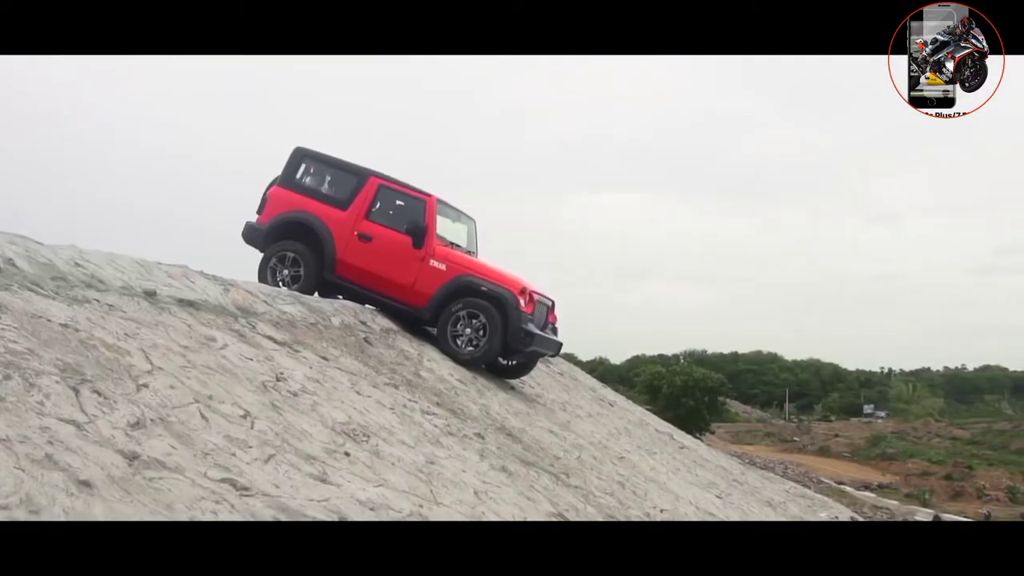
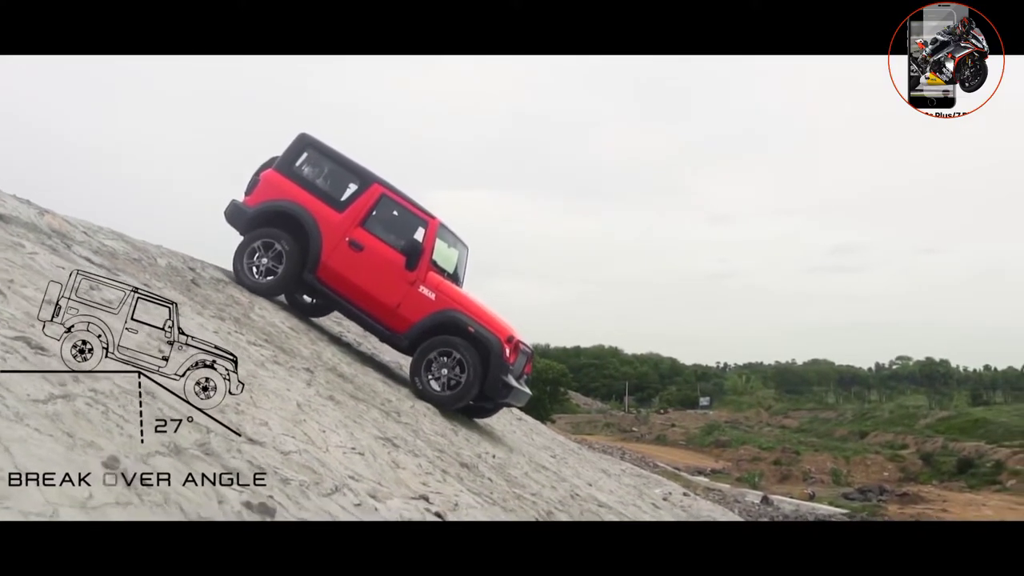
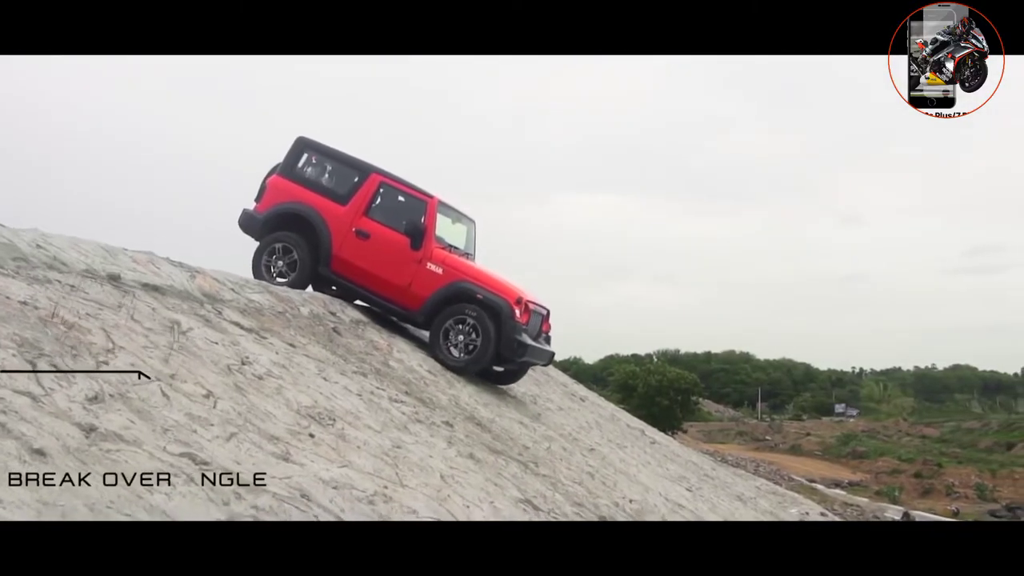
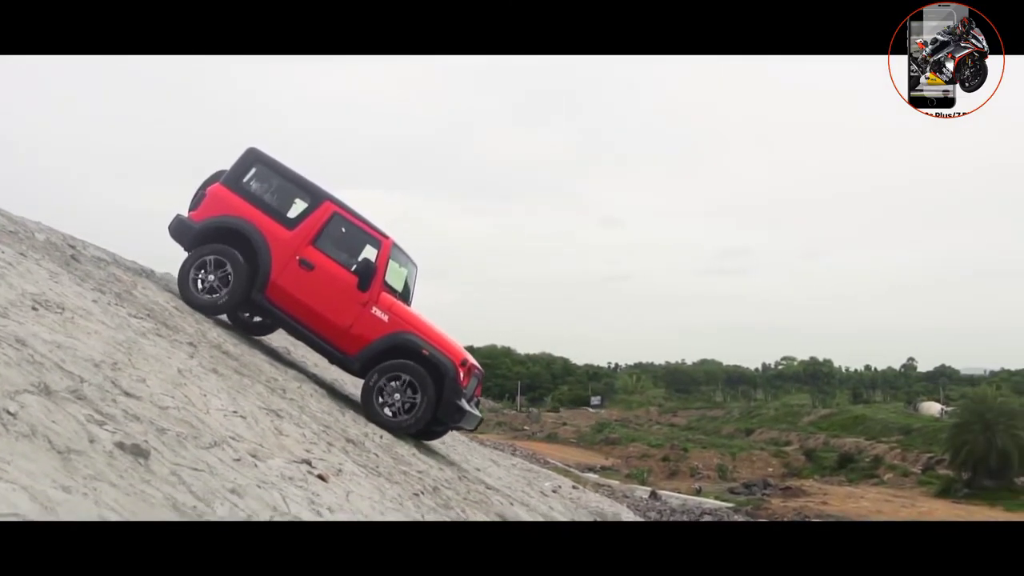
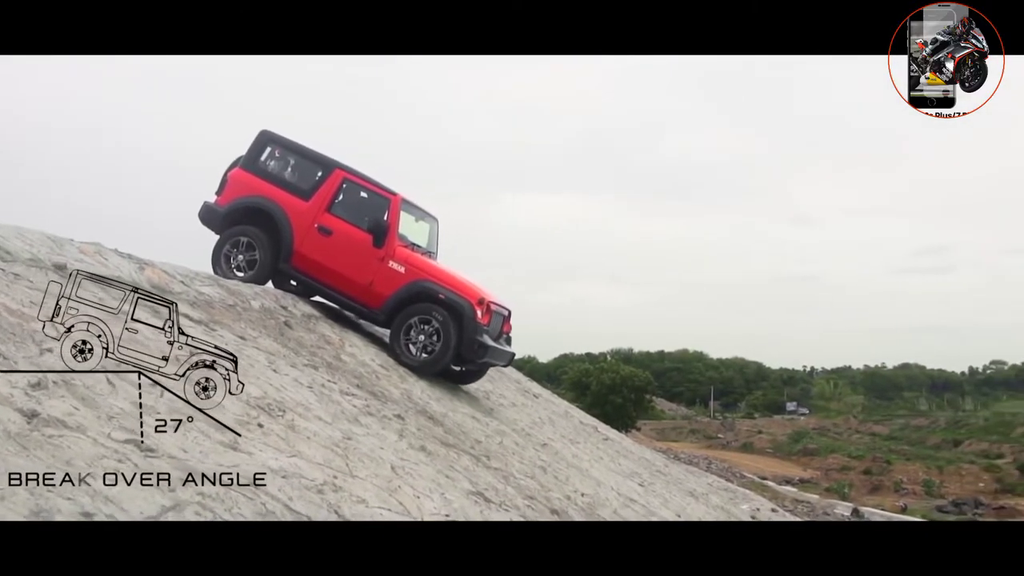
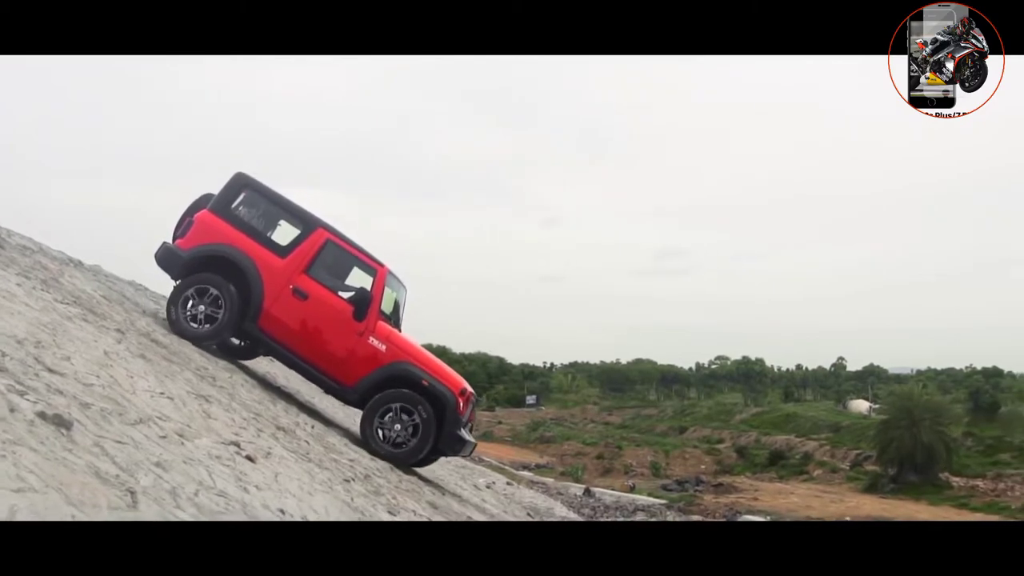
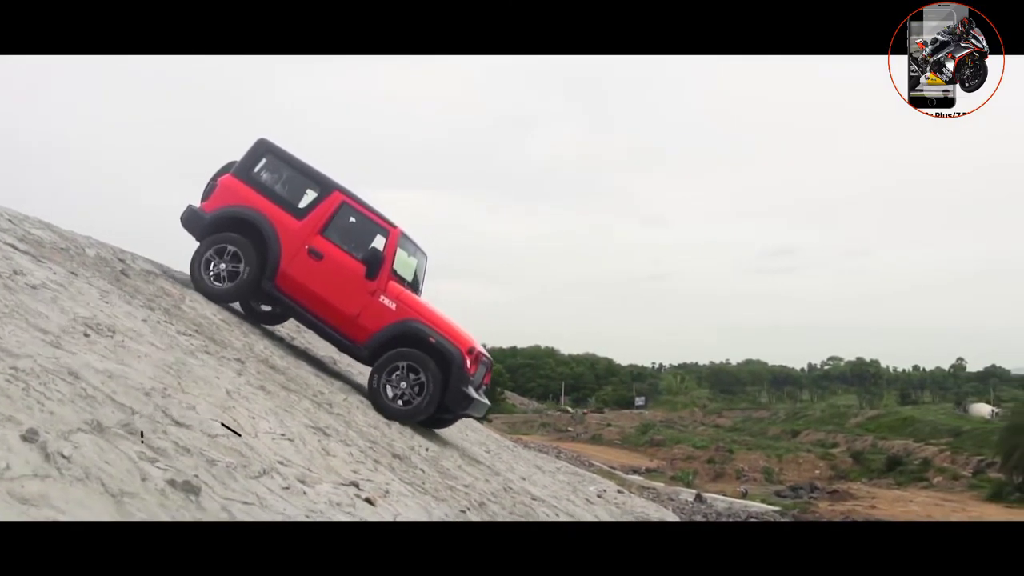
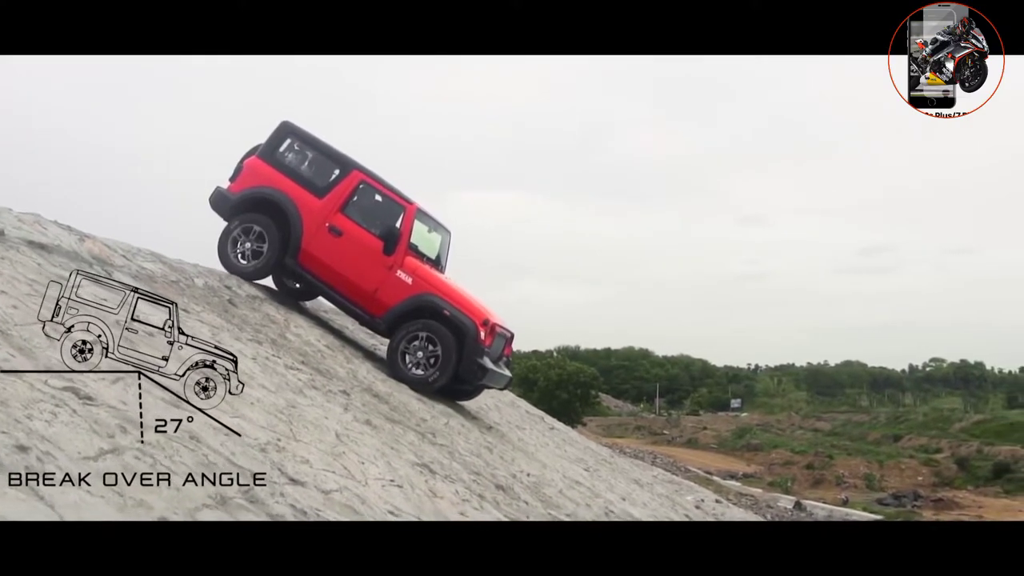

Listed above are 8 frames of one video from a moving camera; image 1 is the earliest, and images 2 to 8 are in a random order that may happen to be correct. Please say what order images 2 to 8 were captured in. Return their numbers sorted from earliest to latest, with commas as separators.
3, 5, 8, 2, 7, 4, 6
